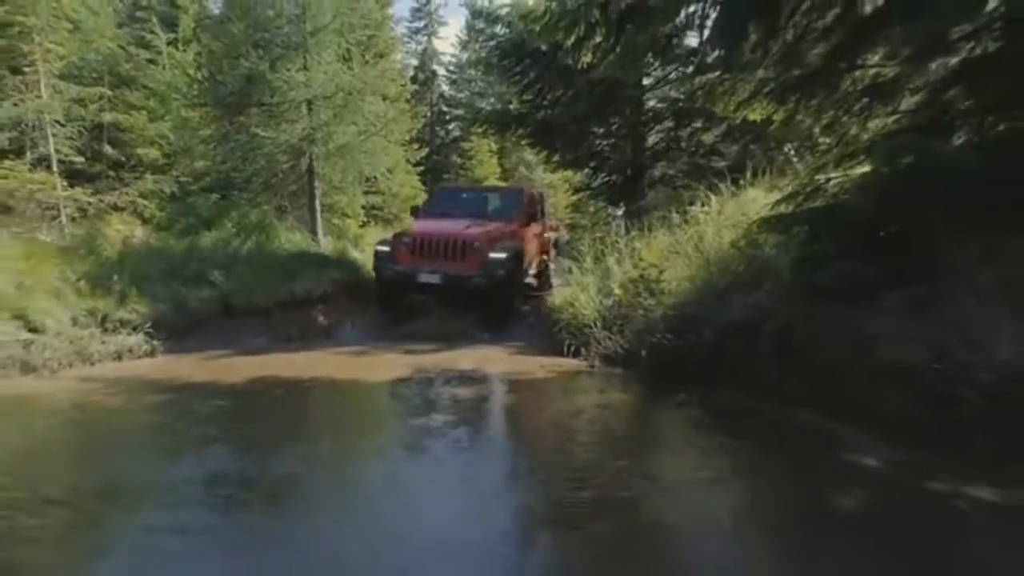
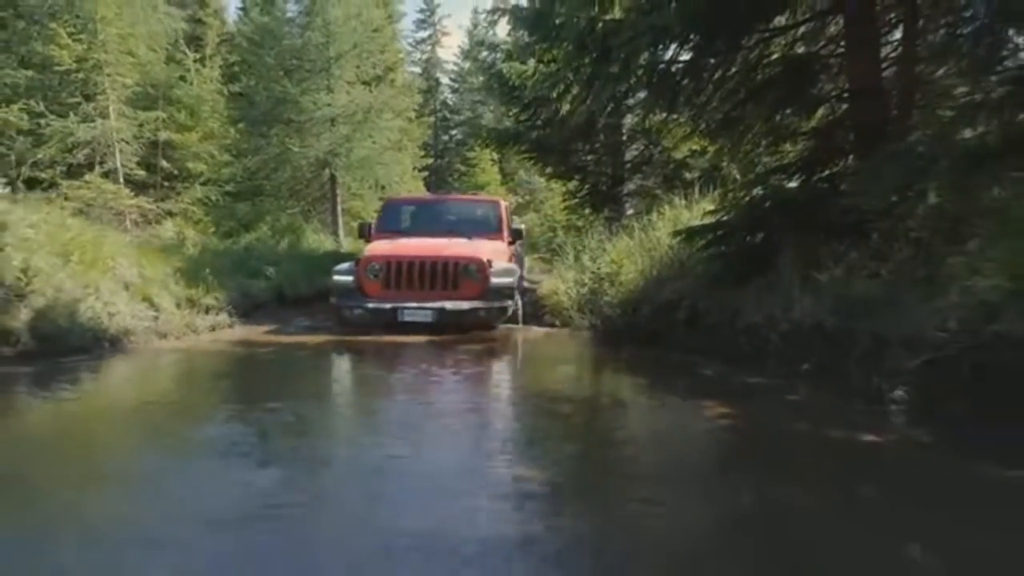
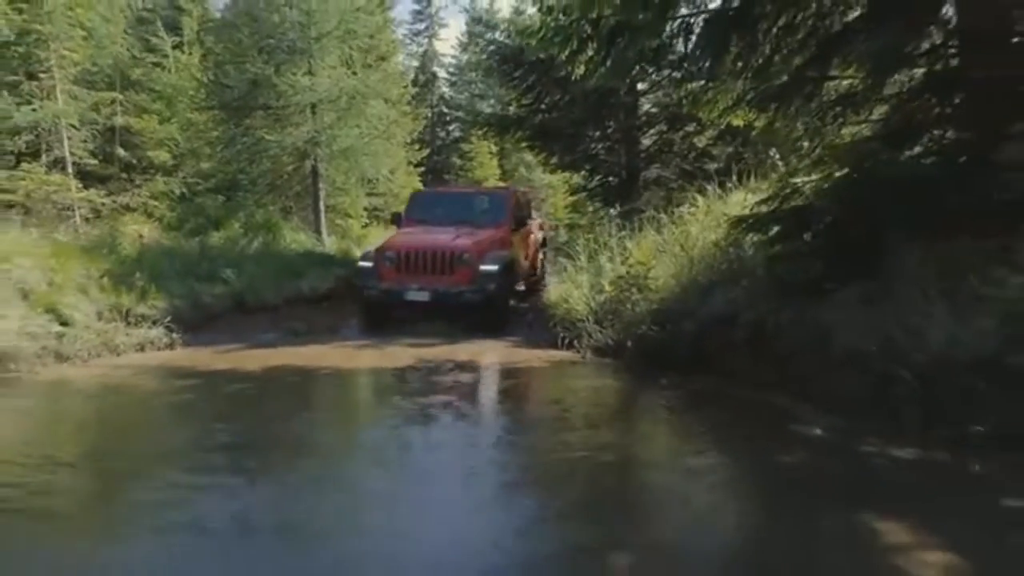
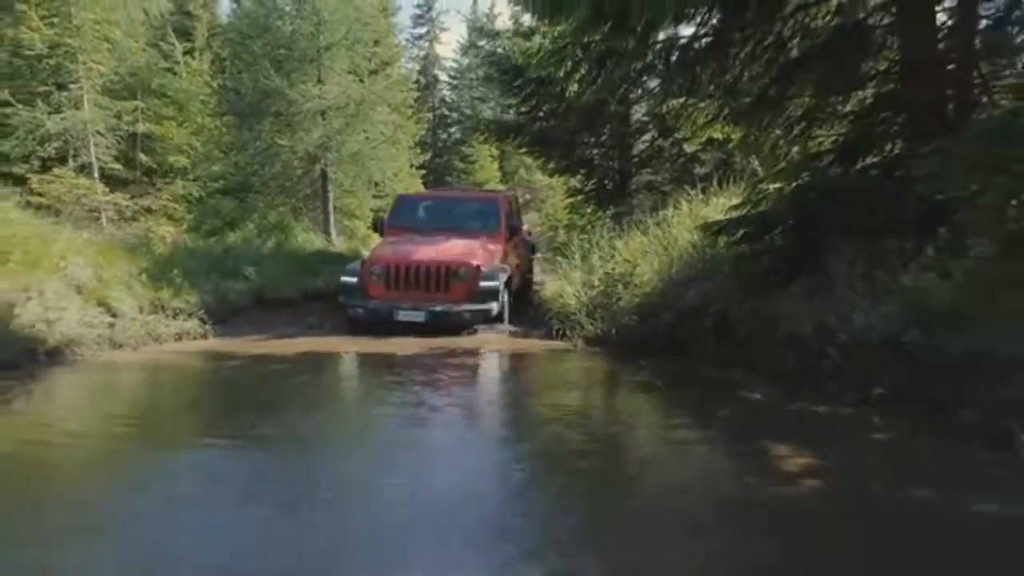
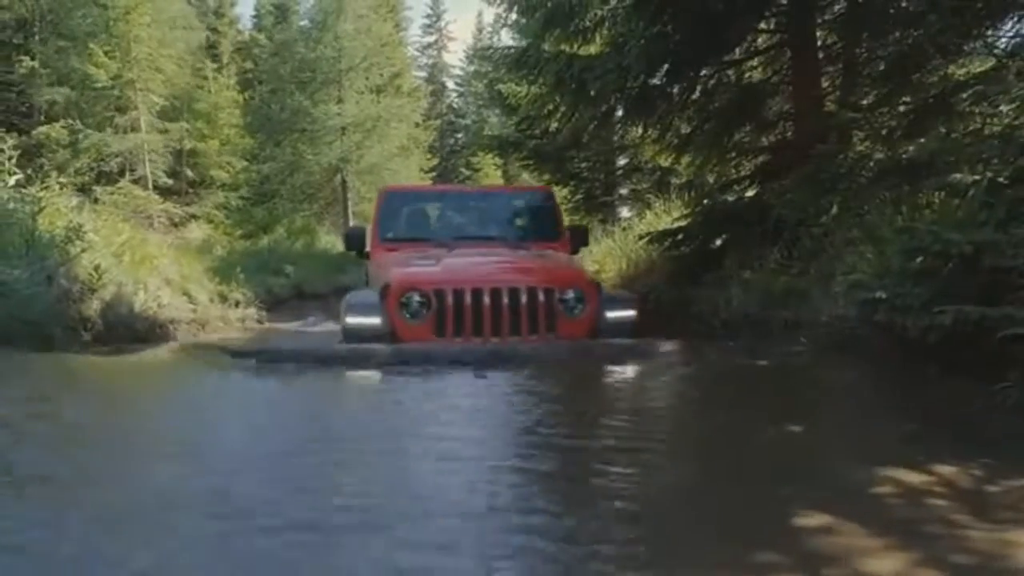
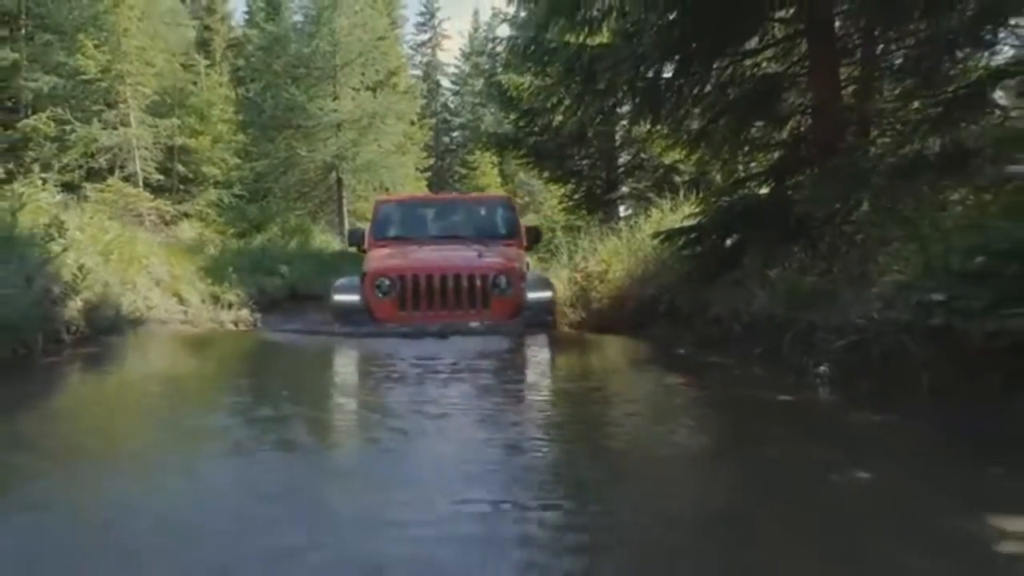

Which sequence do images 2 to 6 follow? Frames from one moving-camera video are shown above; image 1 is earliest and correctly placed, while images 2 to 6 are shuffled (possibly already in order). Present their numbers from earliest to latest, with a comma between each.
3, 4, 2, 6, 5
